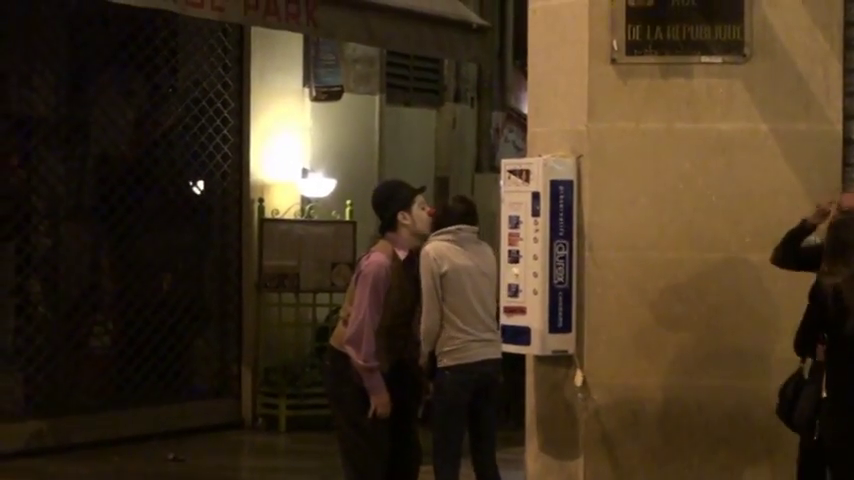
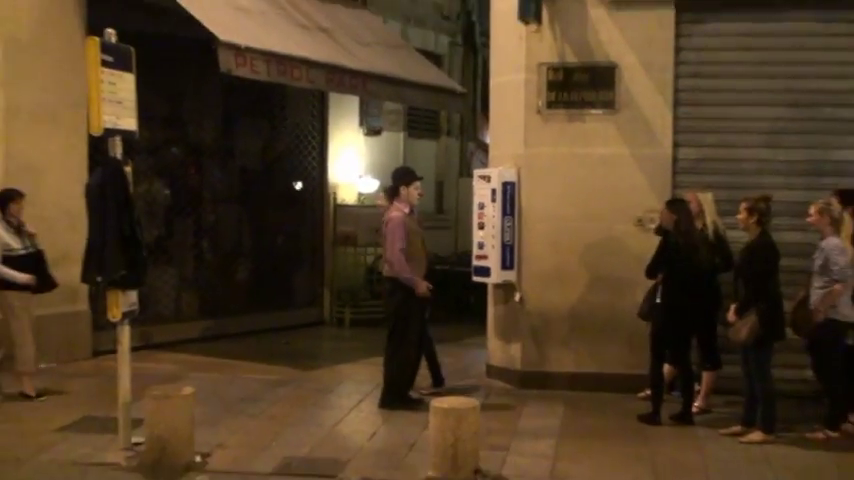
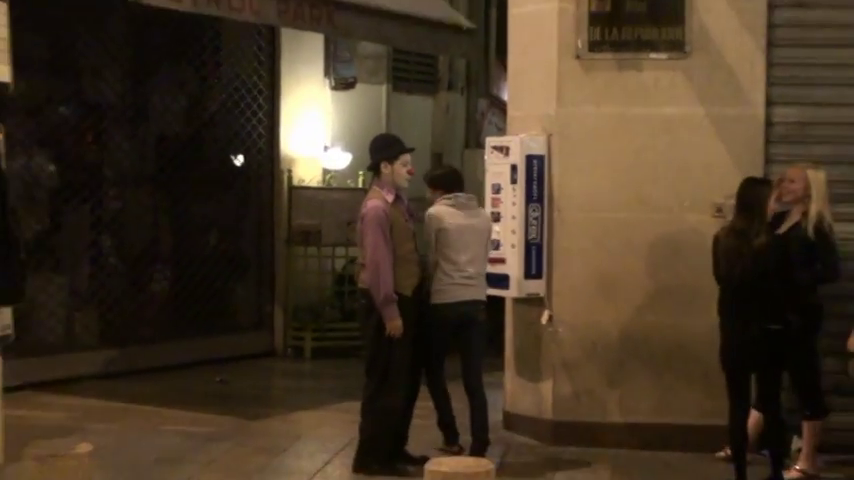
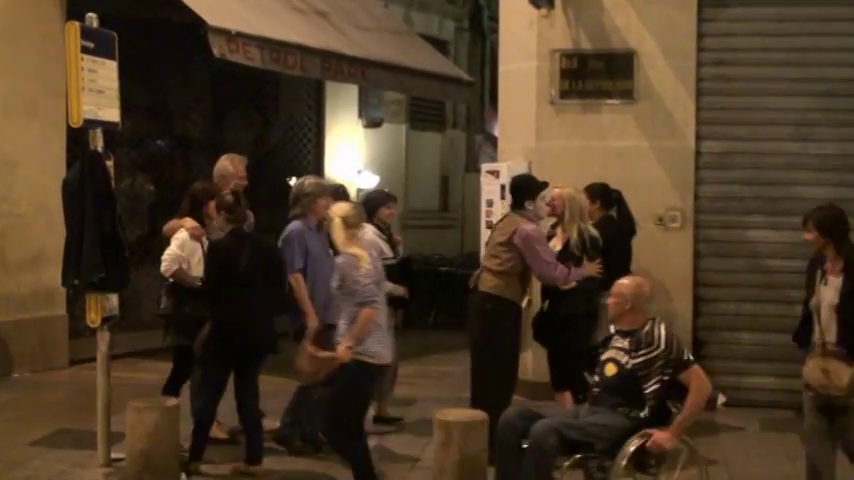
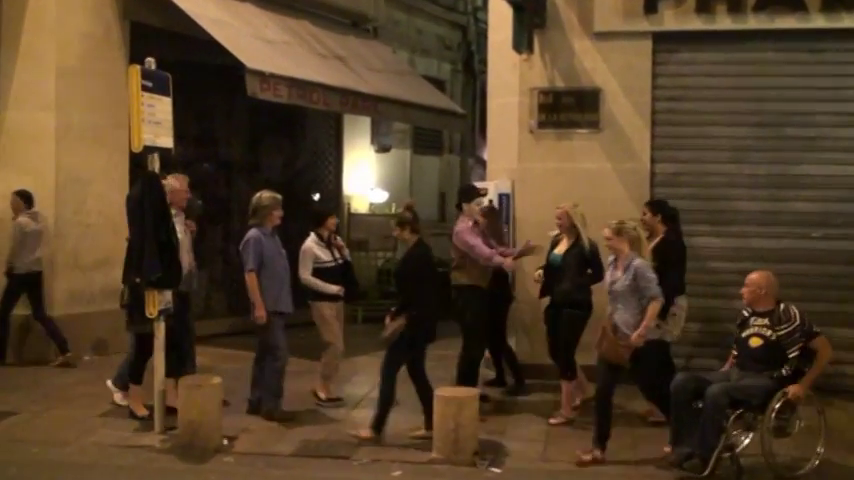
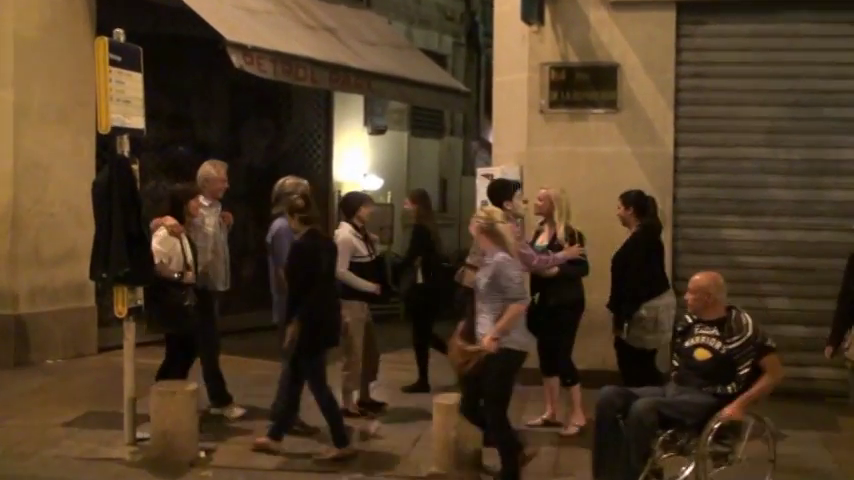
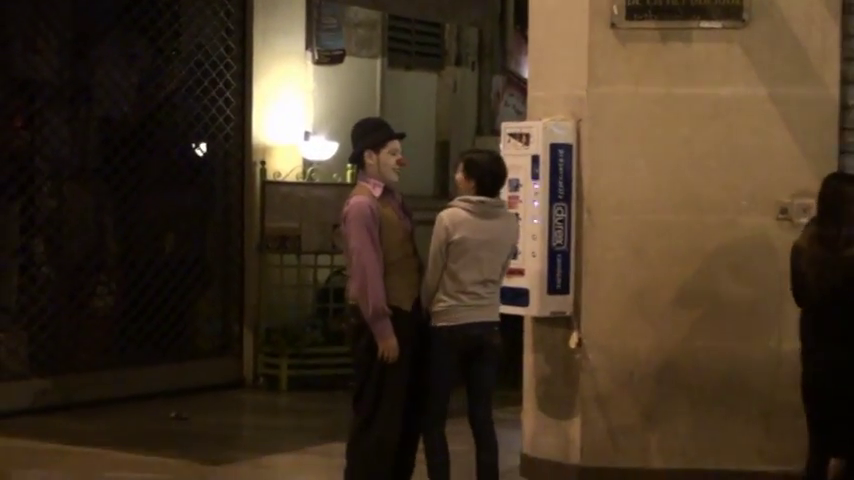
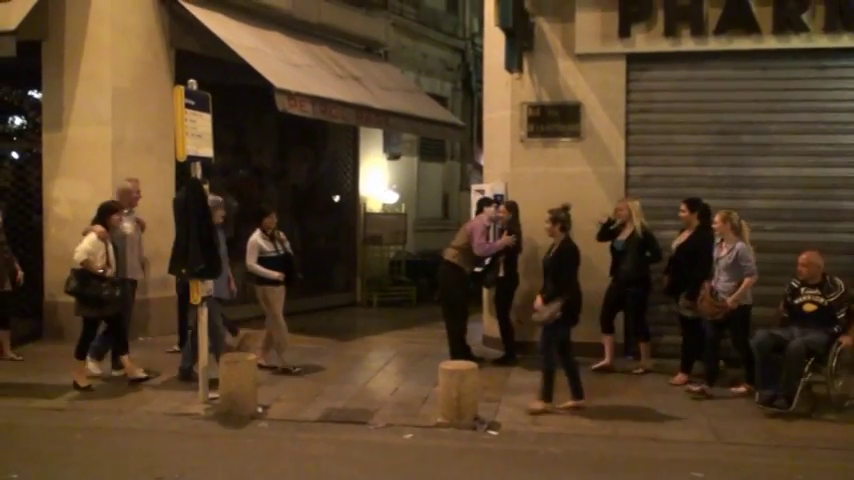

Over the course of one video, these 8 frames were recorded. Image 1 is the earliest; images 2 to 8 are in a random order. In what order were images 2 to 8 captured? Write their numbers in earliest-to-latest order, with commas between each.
7, 3, 2, 8, 5, 6, 4
